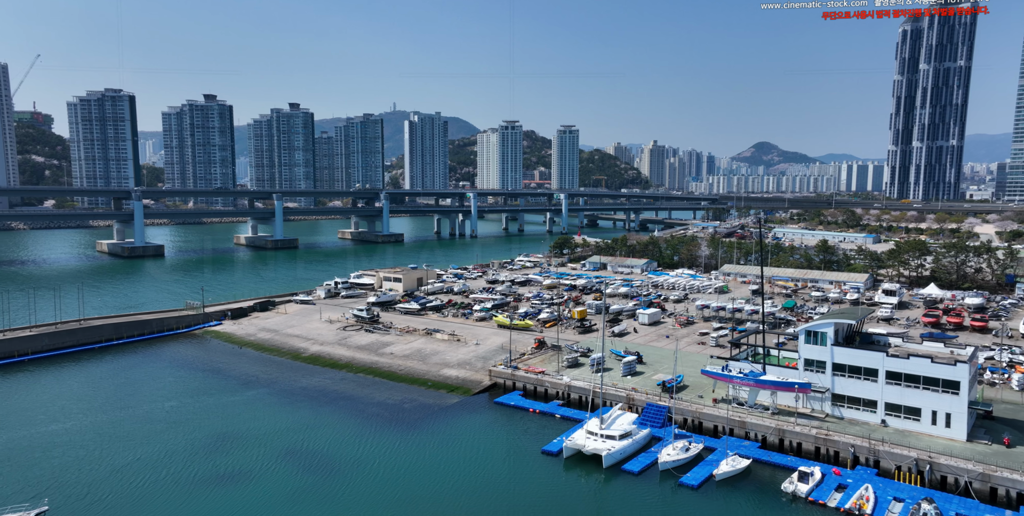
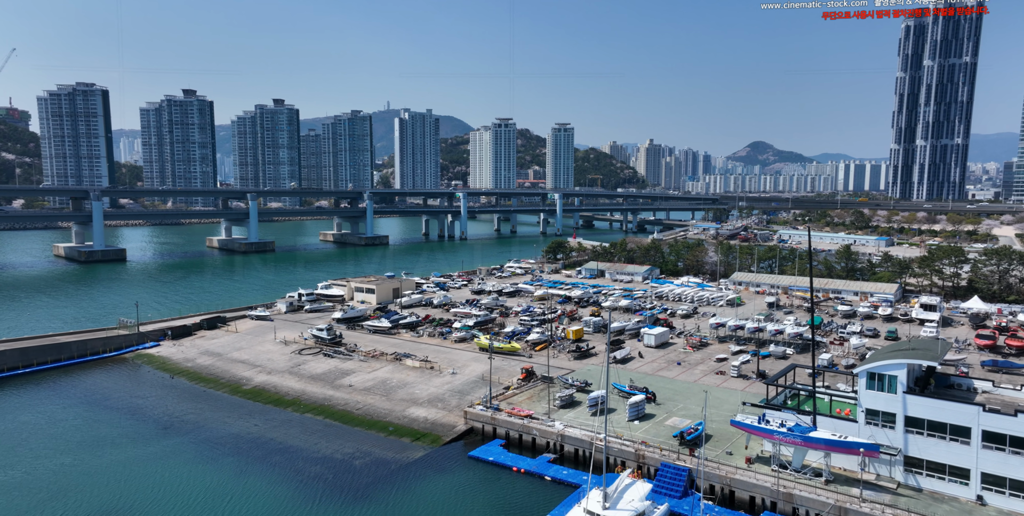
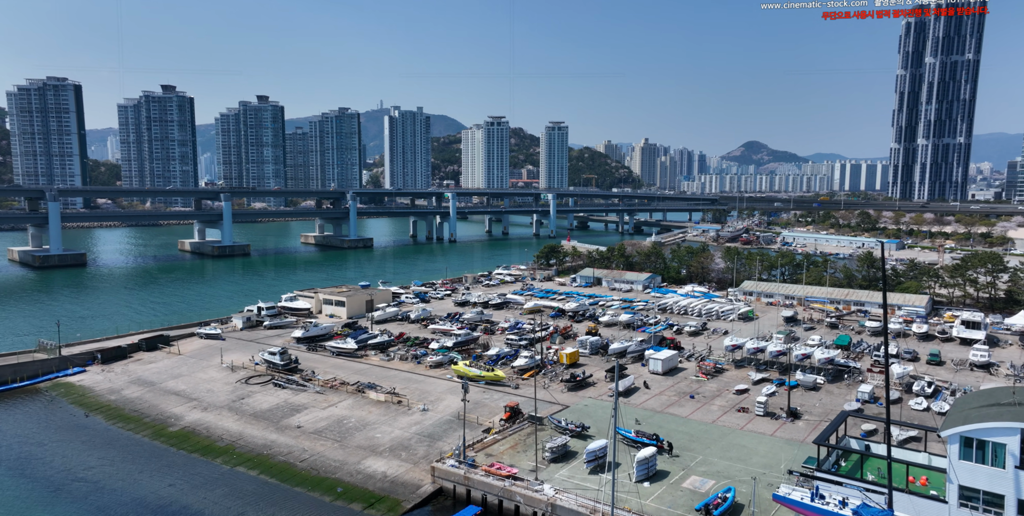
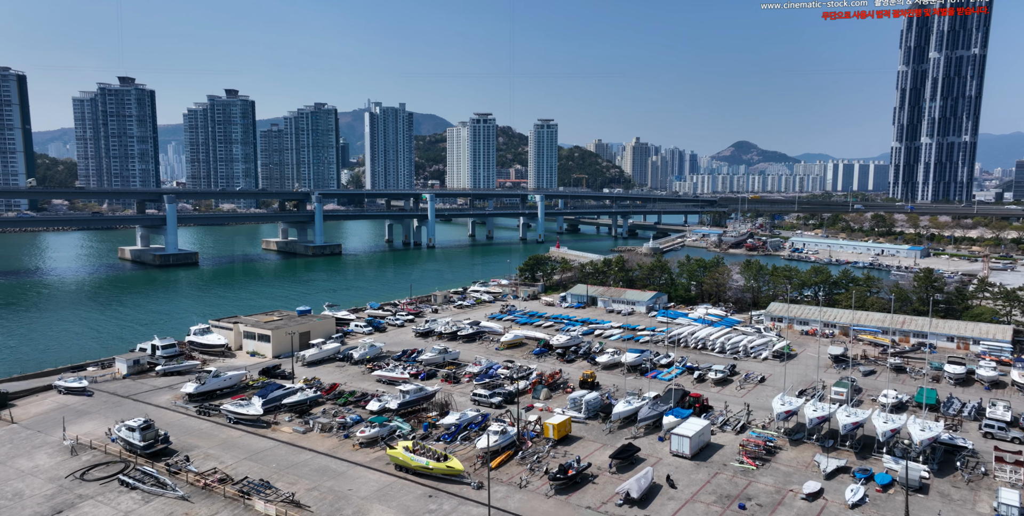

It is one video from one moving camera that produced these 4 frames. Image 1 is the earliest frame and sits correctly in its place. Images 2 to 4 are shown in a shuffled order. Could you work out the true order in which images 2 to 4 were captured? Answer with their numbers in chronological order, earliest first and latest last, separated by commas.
2, 3, 4
